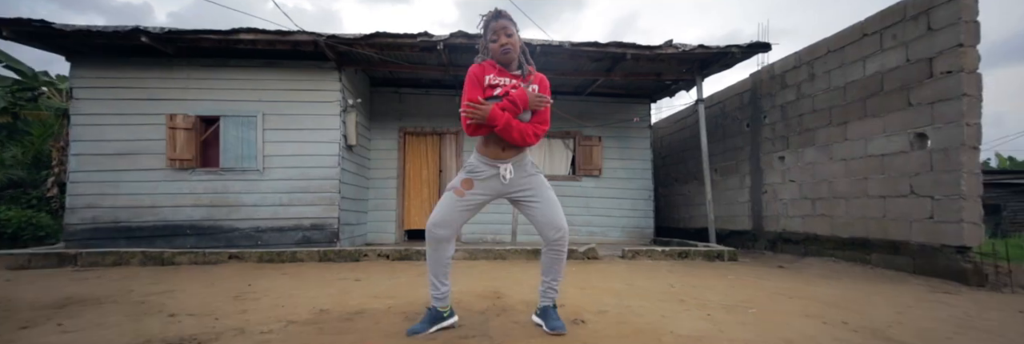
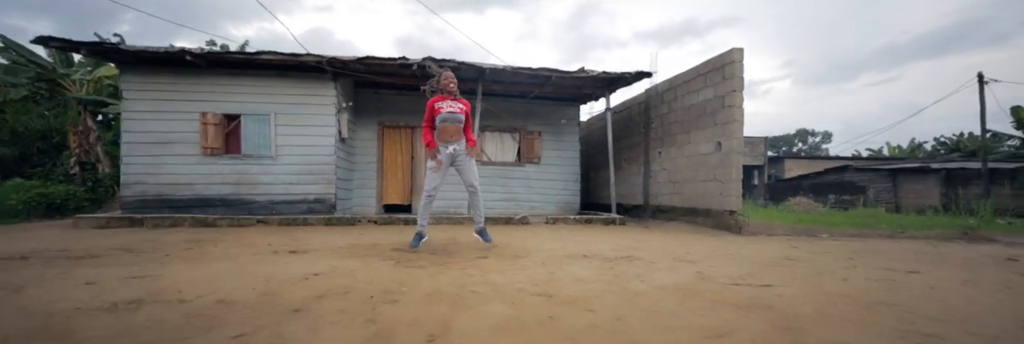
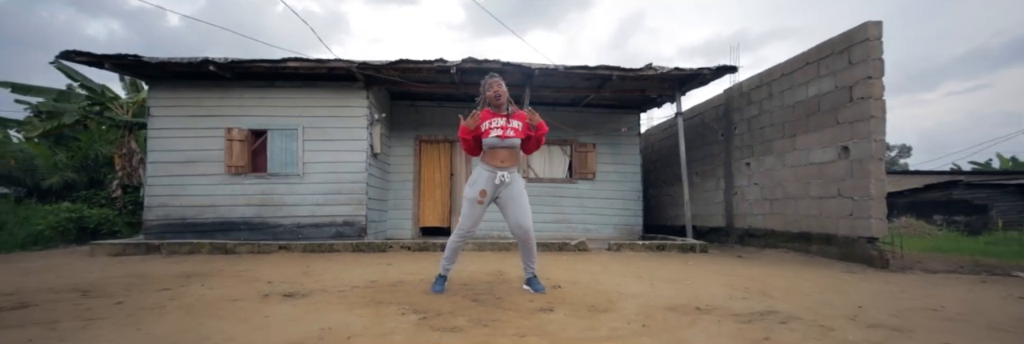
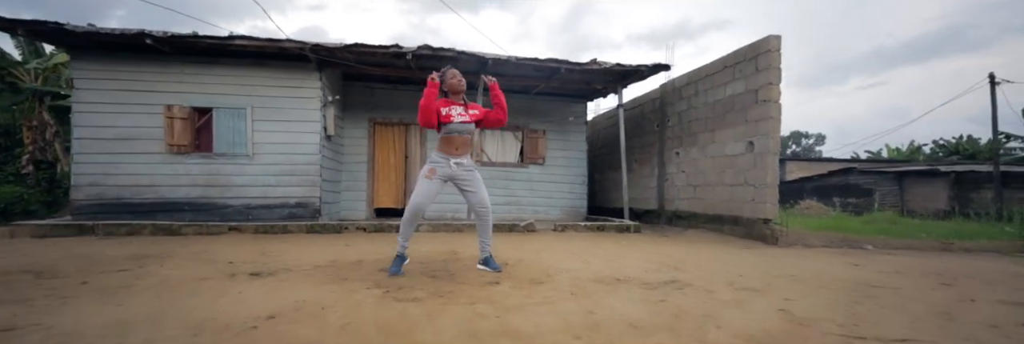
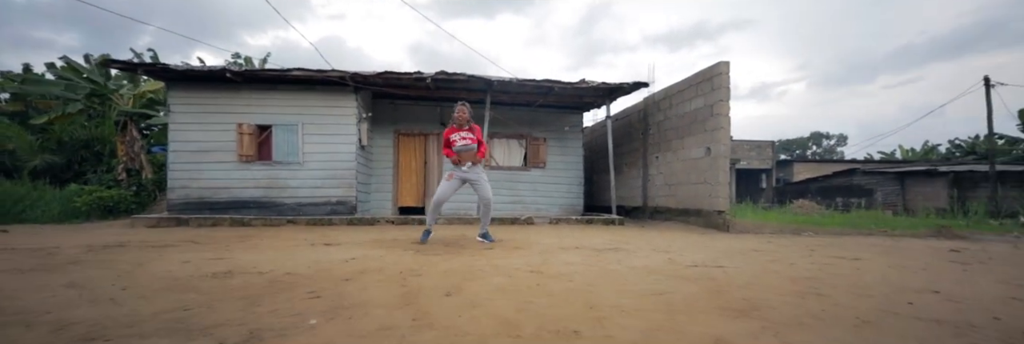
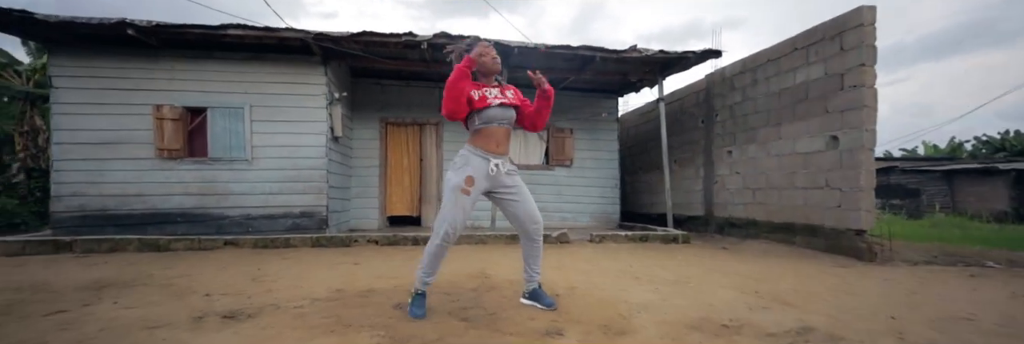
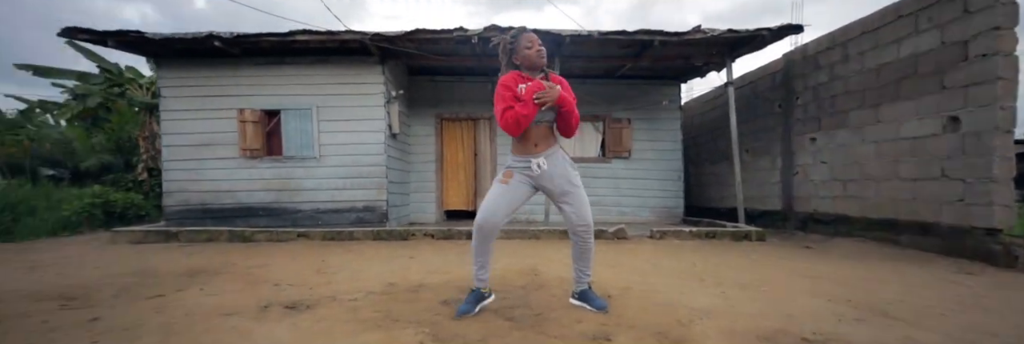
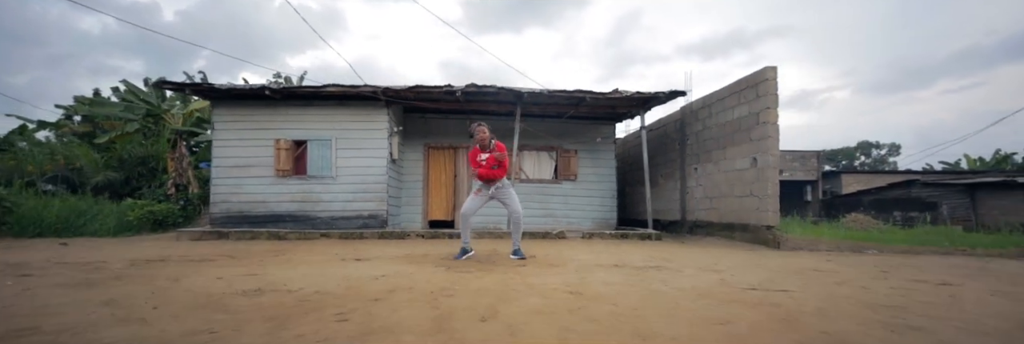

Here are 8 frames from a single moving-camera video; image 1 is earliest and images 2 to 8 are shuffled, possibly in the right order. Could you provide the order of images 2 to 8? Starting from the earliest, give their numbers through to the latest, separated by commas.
3, 8, 5, 2, 4, 6, 7
